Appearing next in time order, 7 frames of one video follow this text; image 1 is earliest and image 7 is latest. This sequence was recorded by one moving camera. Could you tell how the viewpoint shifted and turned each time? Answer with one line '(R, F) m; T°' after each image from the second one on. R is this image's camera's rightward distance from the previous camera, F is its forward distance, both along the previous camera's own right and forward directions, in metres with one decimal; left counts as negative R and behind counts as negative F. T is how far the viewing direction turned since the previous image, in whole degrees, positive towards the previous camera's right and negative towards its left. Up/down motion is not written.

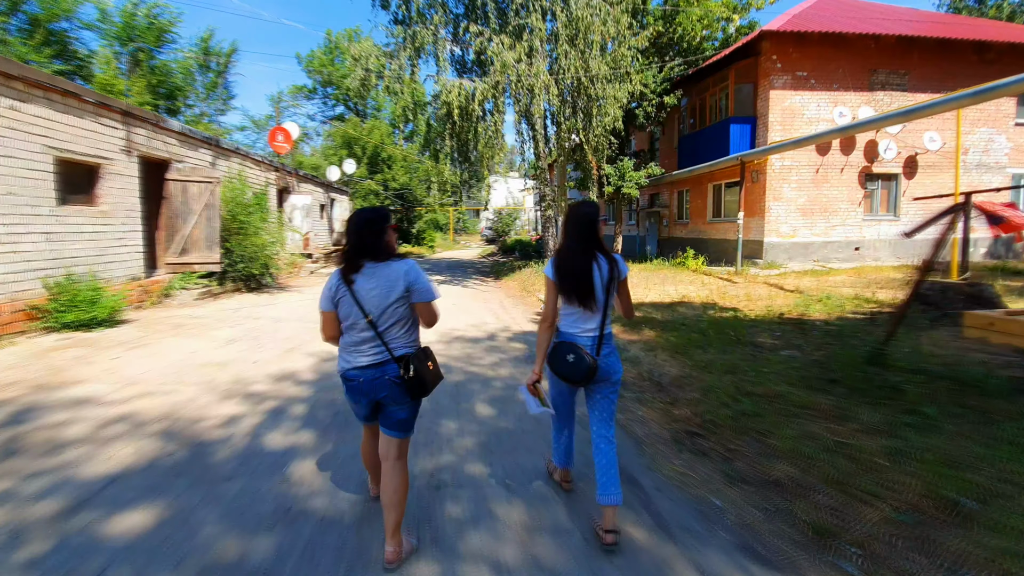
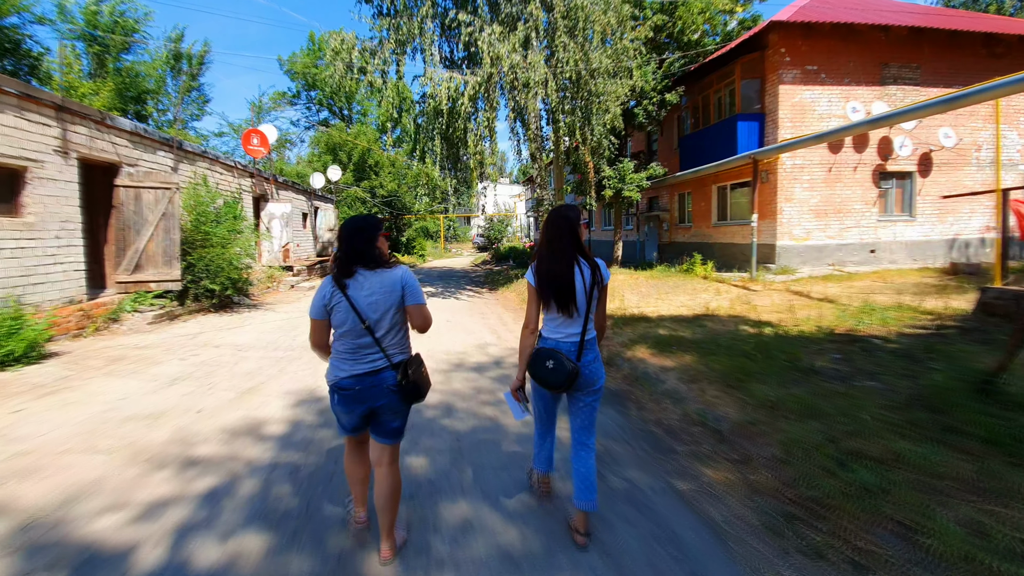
(-0.2, +1.1) m; +1°
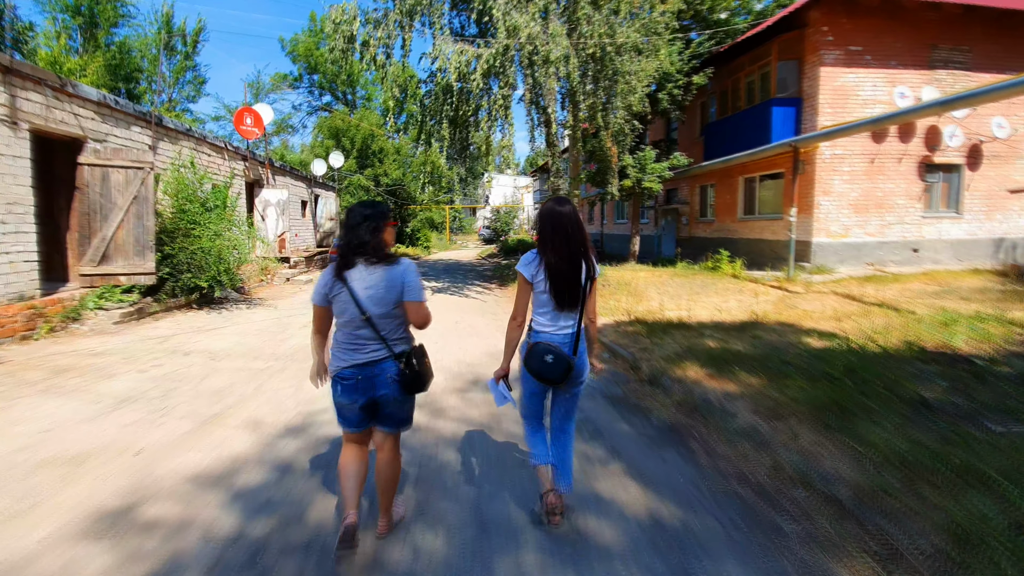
(-0.2, +1.1) m; 0°
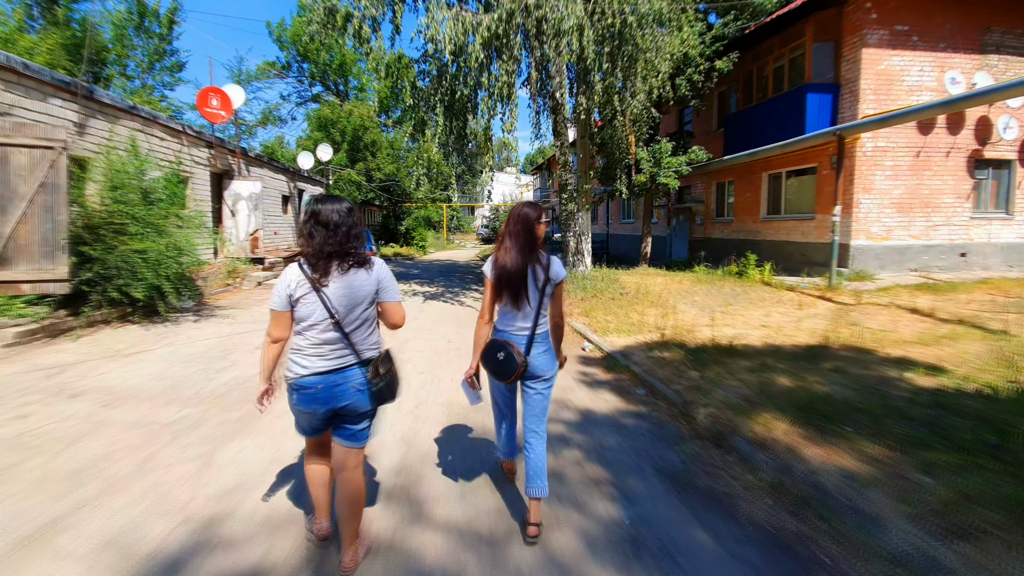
(-0.1, +1.6) m; 0°
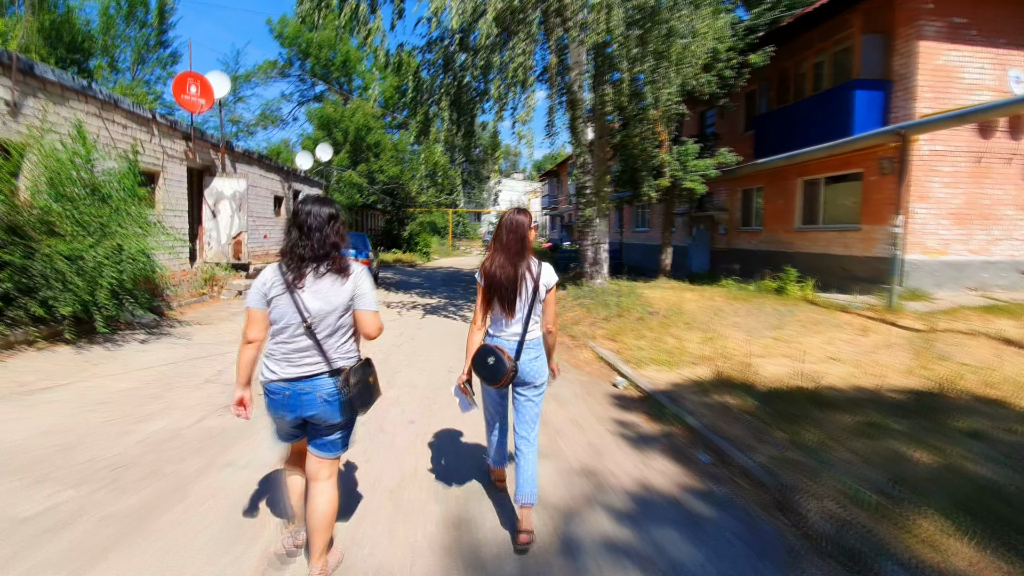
(-0.1, +1.3) m; 0°
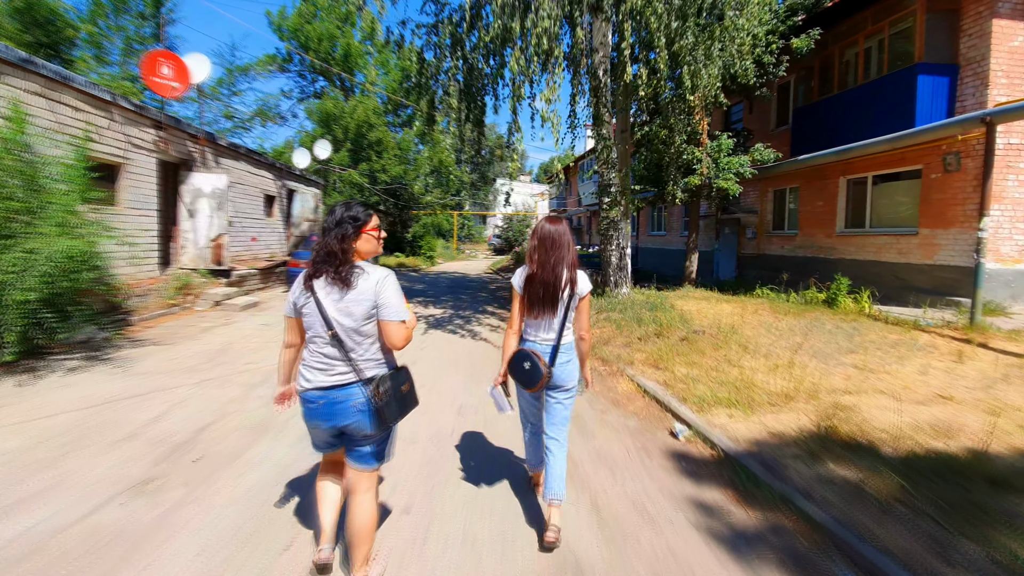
(-0.2, +1.3) m; 0°
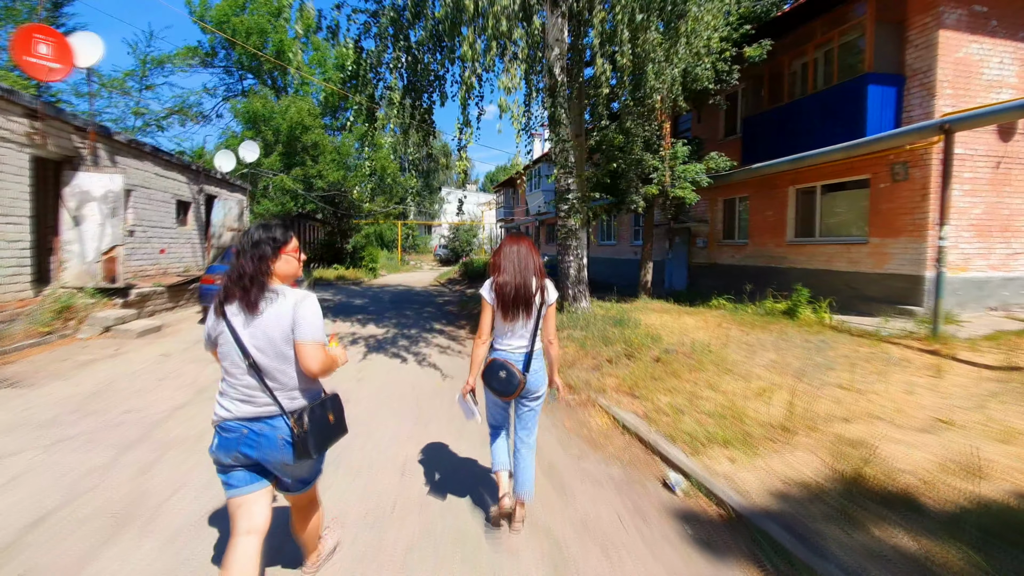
(-0.1, +0.9) m; +6°
